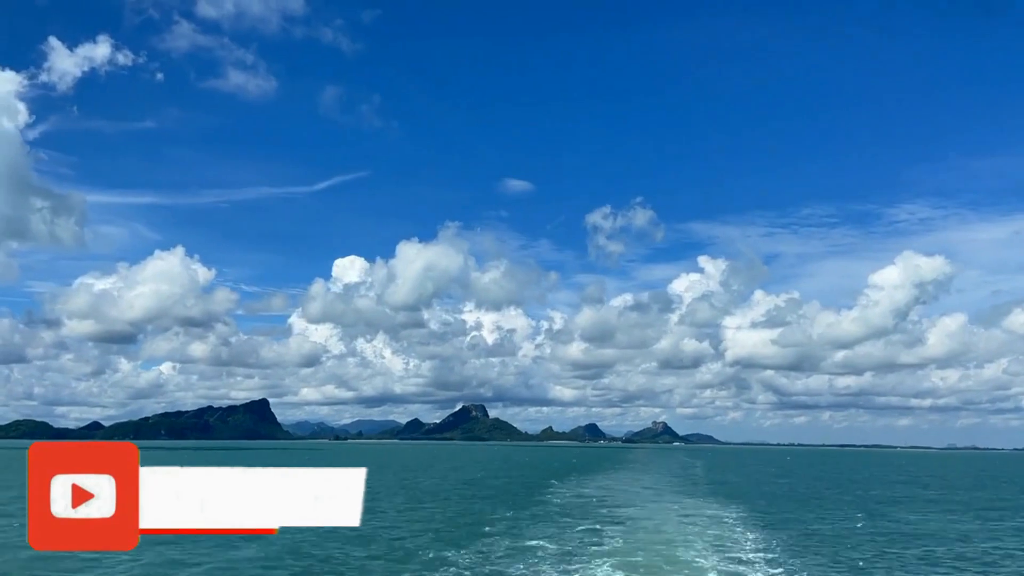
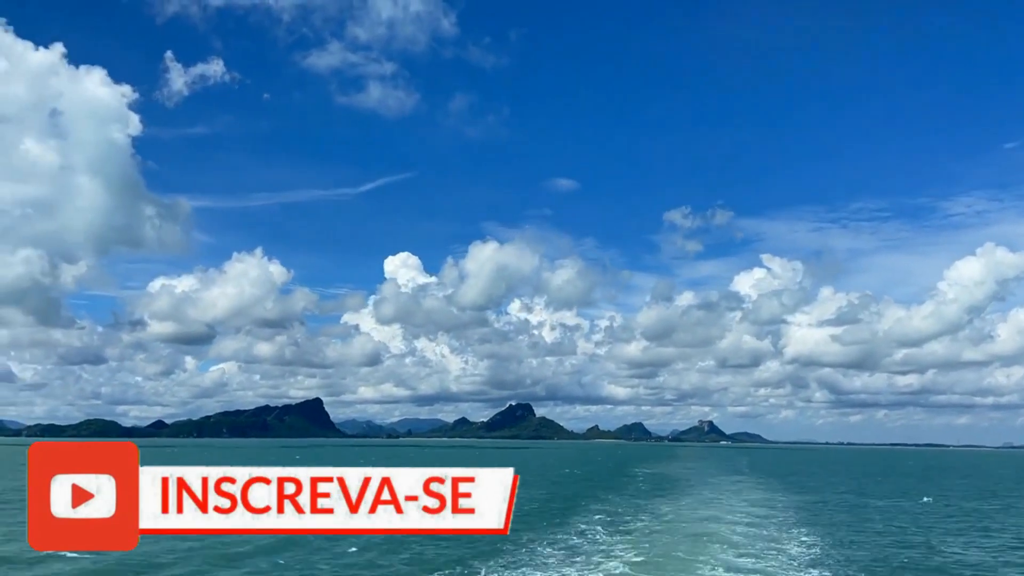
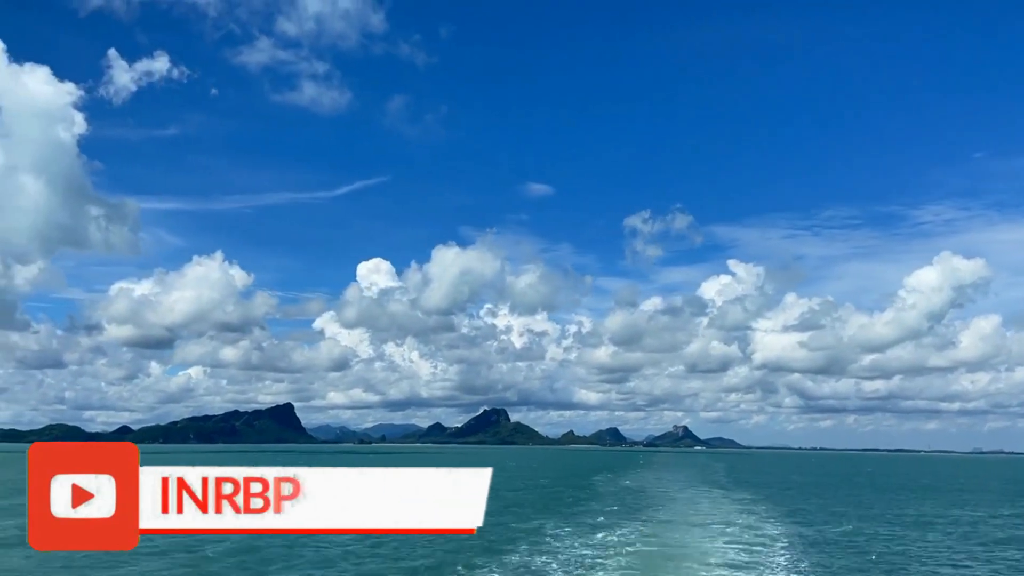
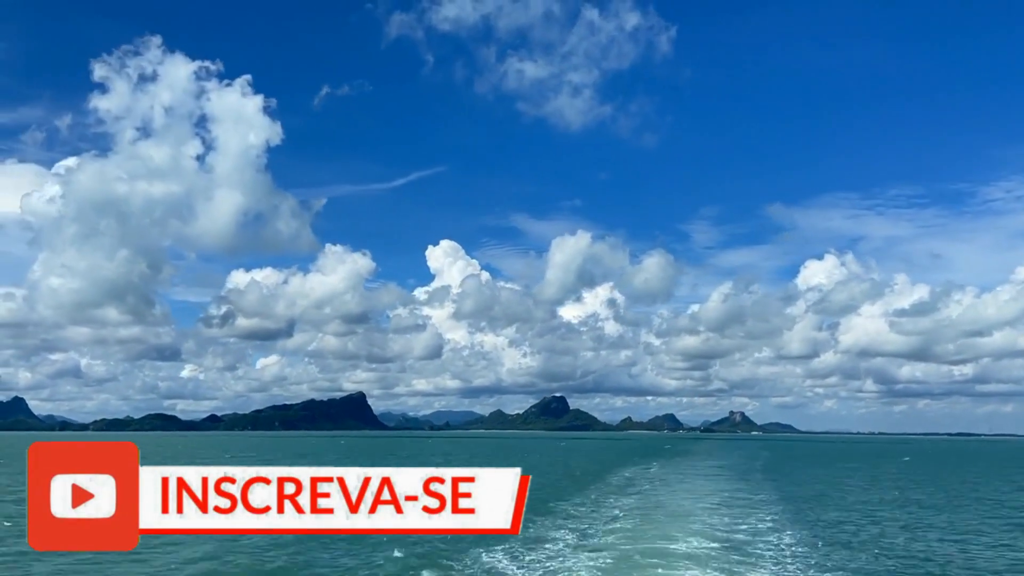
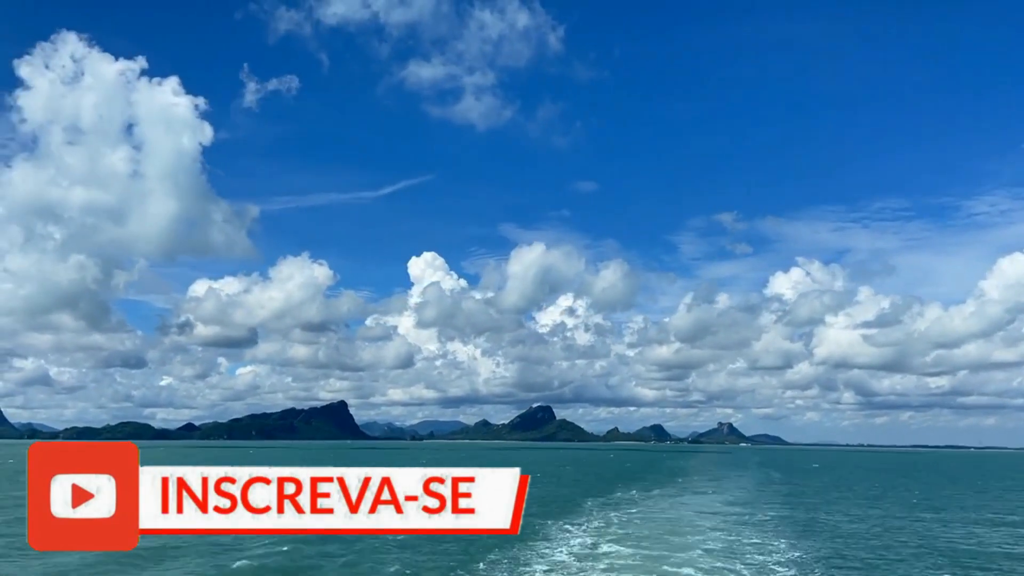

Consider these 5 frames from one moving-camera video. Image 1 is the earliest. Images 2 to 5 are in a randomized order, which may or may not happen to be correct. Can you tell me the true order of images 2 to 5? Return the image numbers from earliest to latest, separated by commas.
3, 2, 5, 4
